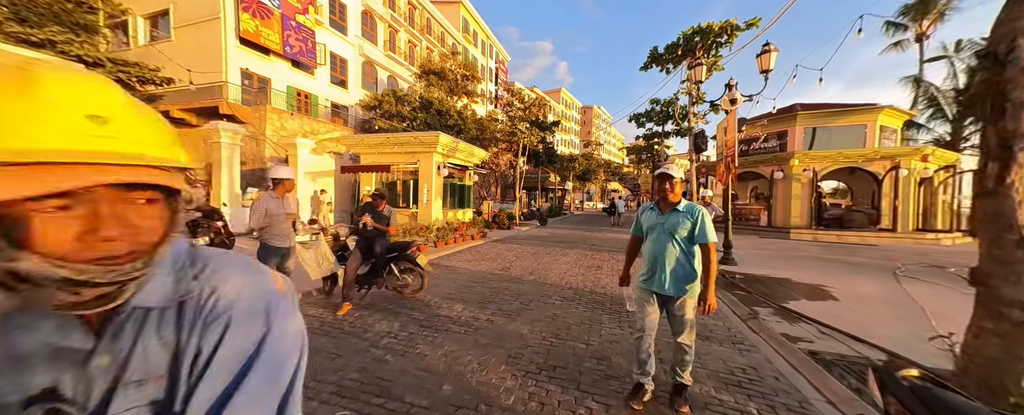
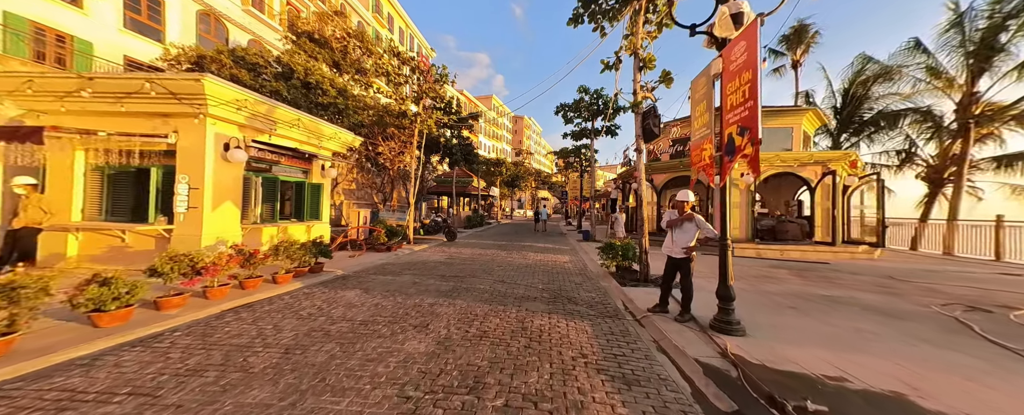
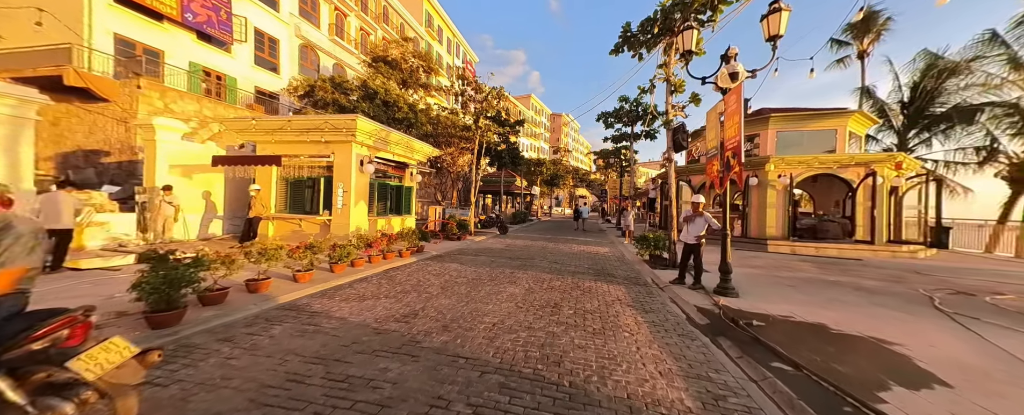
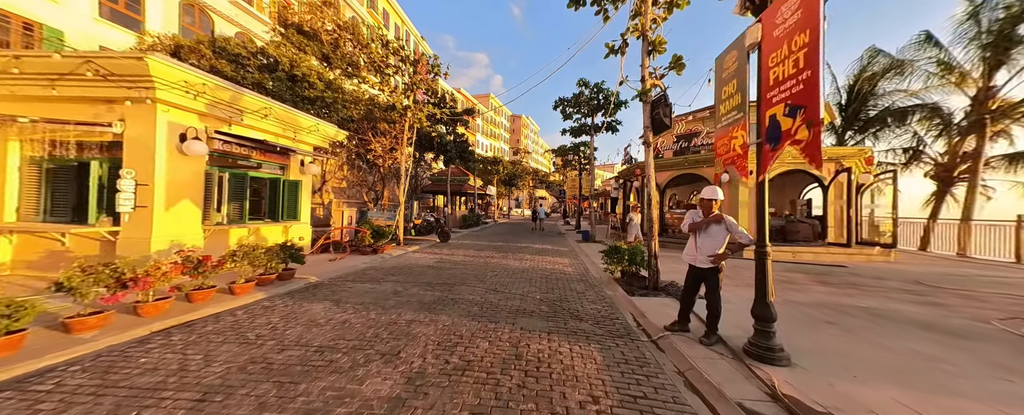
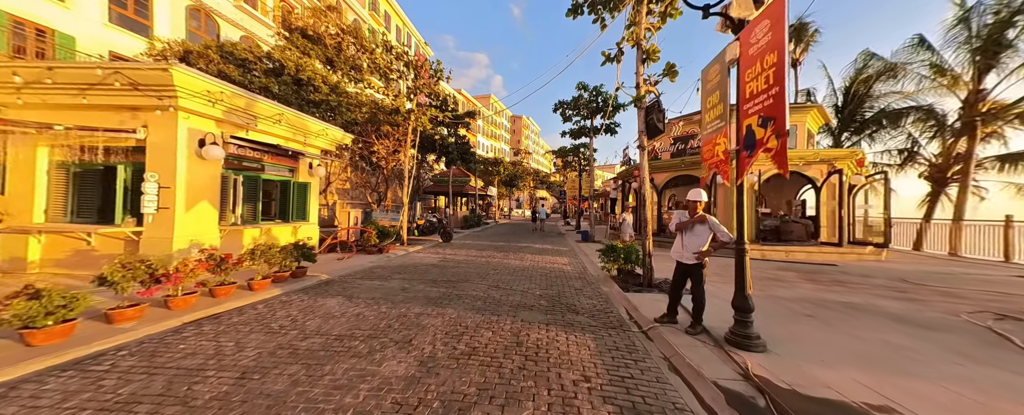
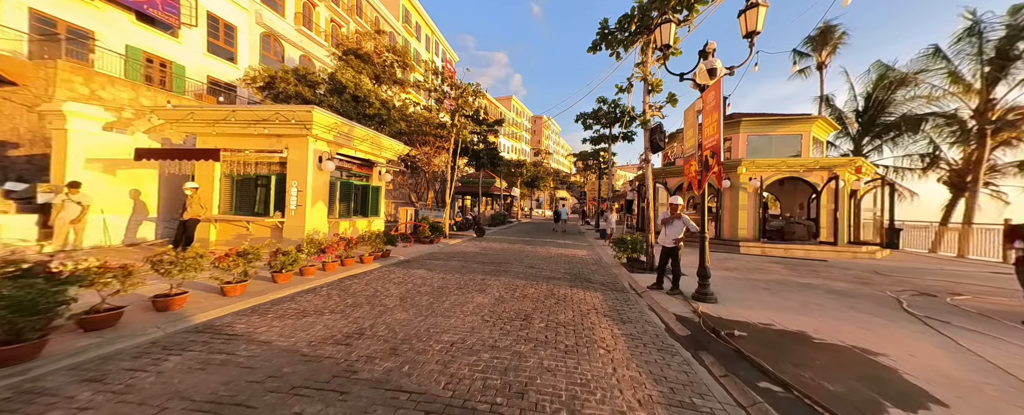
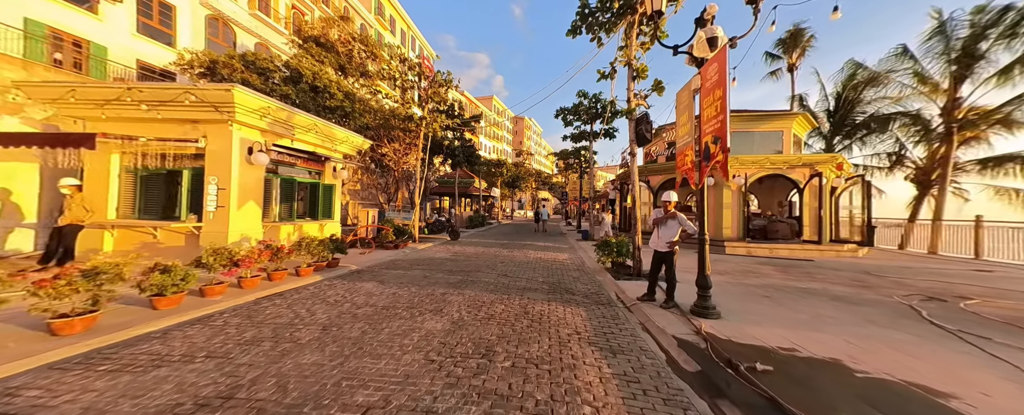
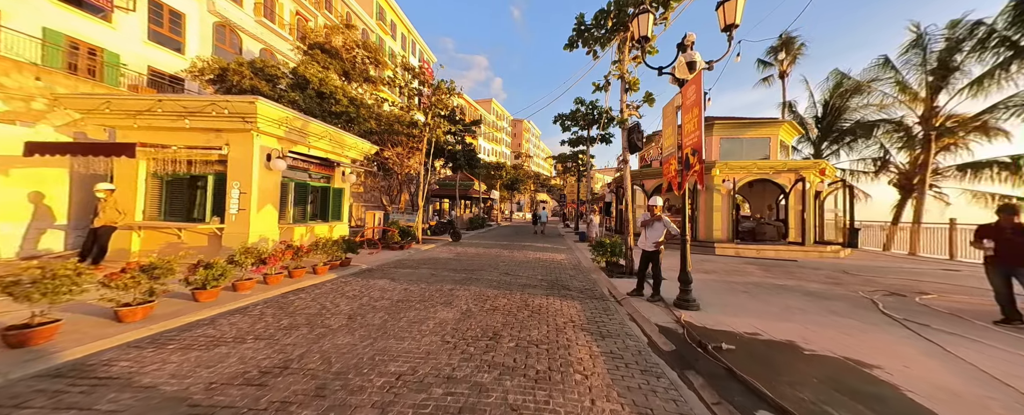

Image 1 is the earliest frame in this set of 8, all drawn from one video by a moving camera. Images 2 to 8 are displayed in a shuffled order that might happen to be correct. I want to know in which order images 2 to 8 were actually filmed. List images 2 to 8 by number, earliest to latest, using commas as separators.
3, 6, 8, 7, 2, 5, 4
